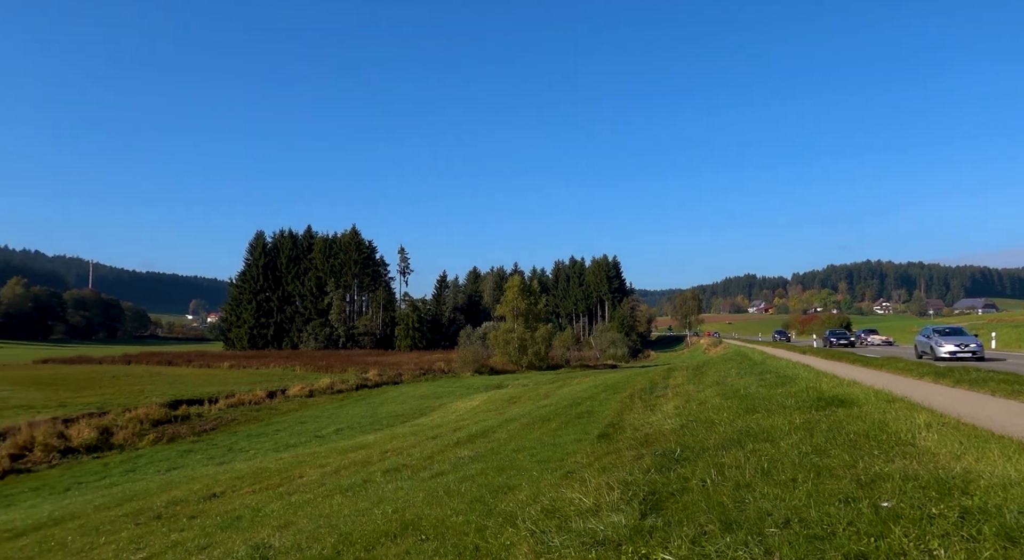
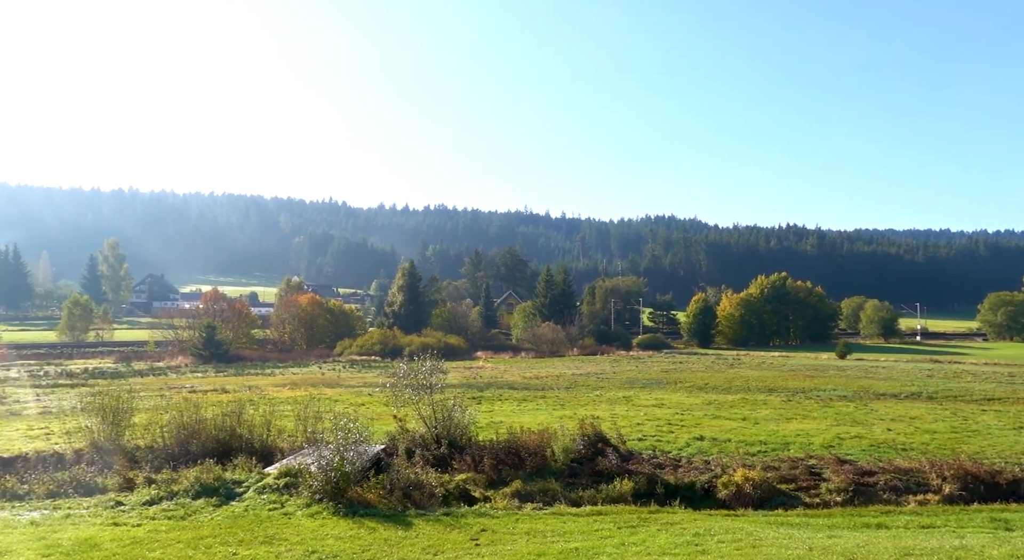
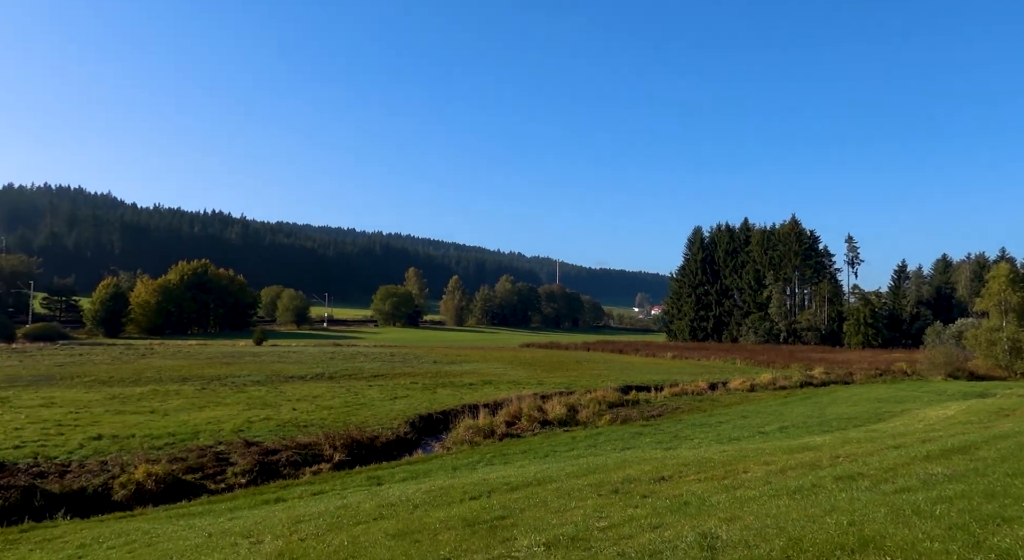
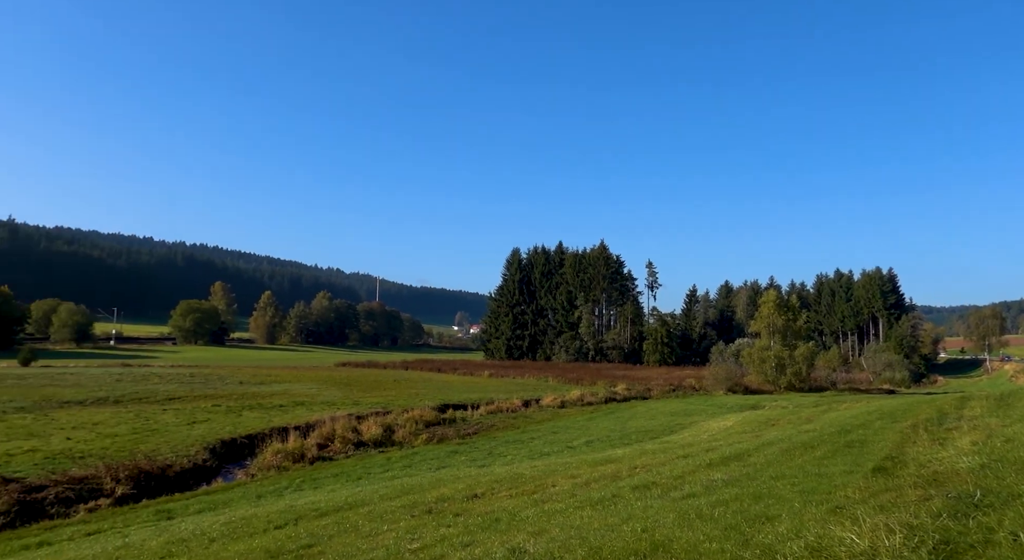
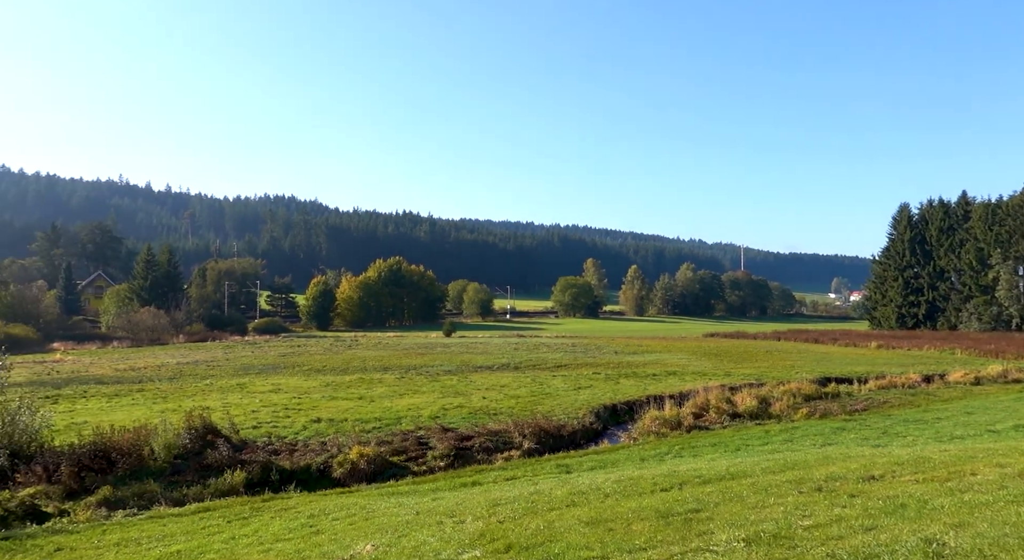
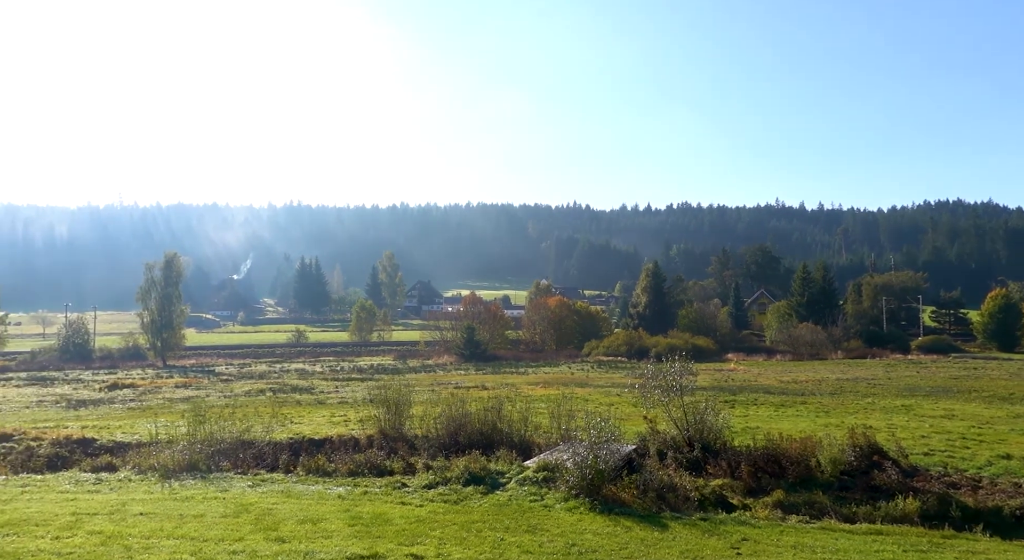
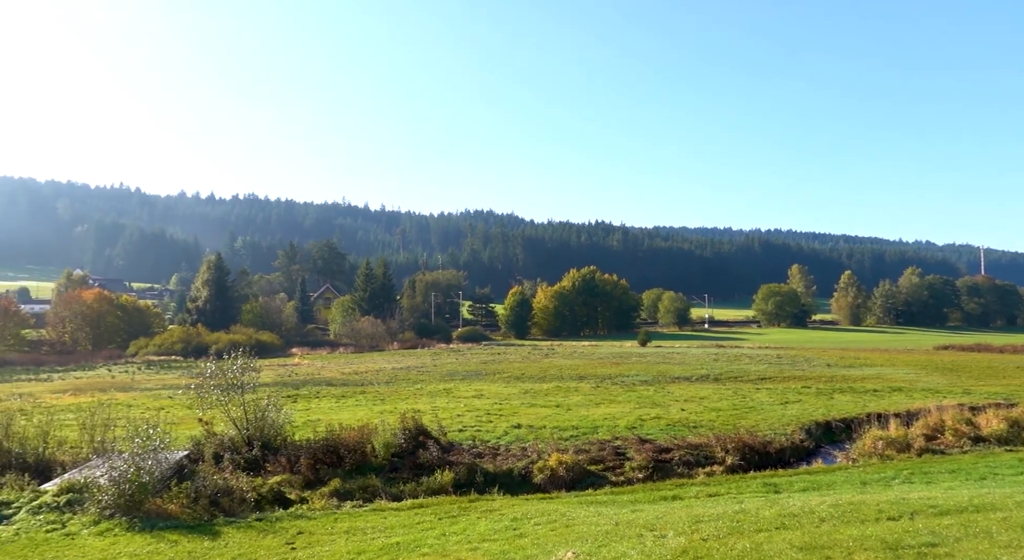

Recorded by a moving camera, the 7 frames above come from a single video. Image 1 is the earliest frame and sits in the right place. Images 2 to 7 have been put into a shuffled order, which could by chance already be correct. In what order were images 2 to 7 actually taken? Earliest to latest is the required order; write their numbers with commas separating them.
4, 3, 5, 7, 2, 6
